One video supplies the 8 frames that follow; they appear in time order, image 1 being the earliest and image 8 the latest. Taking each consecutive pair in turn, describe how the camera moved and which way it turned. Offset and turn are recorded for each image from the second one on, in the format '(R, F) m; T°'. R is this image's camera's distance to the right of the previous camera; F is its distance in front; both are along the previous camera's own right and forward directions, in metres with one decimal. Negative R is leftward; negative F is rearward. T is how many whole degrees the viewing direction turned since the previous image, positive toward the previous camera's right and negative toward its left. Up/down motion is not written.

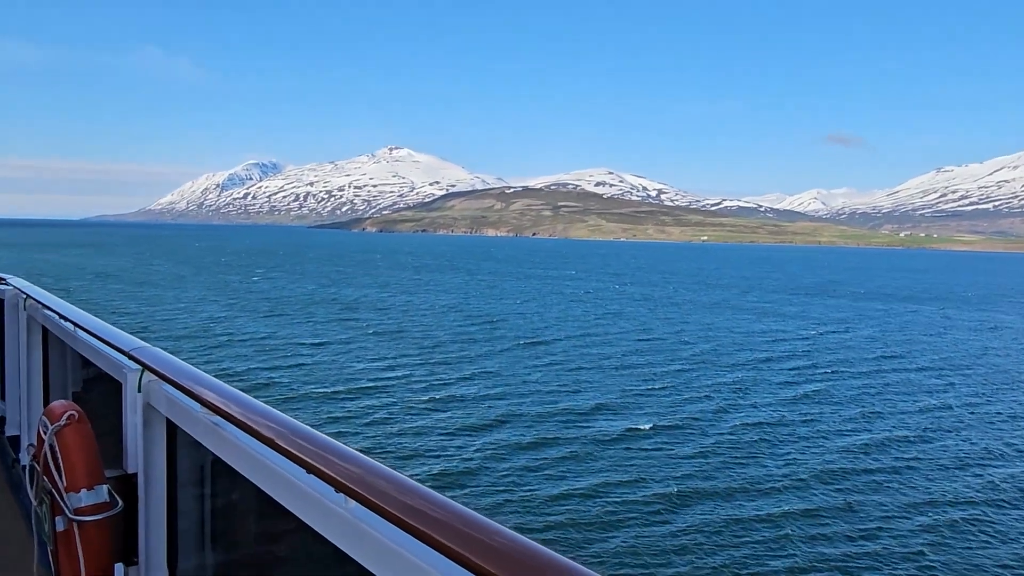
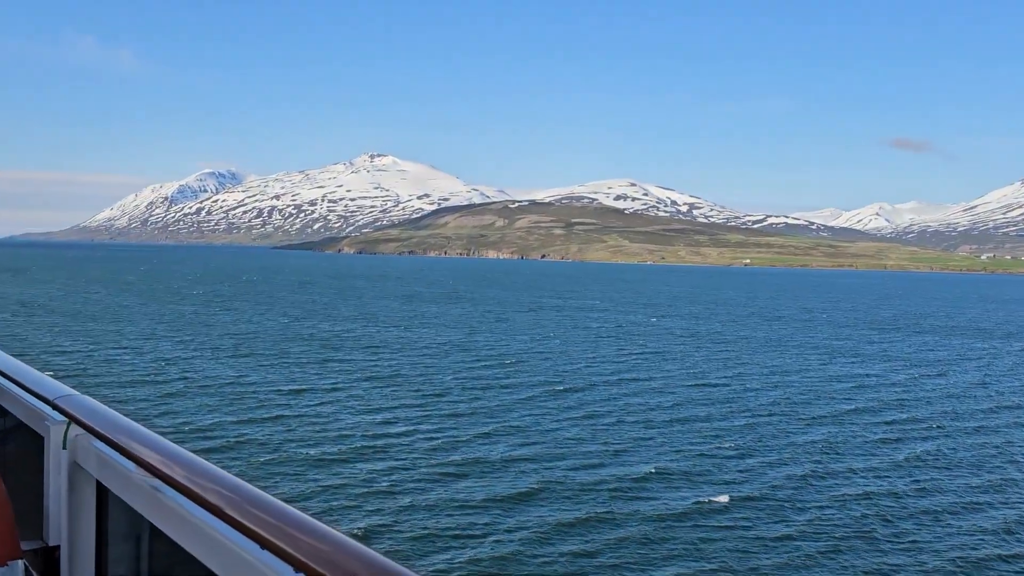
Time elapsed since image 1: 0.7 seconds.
(-2.6, +14.0) m; +2°
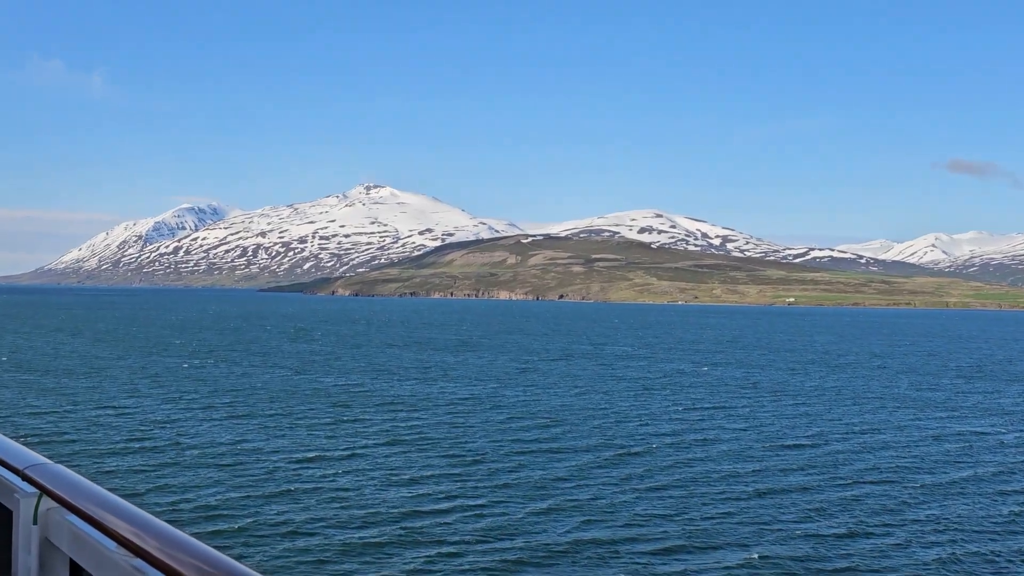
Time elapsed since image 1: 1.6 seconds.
(-3.2, +7.6) m; +2°
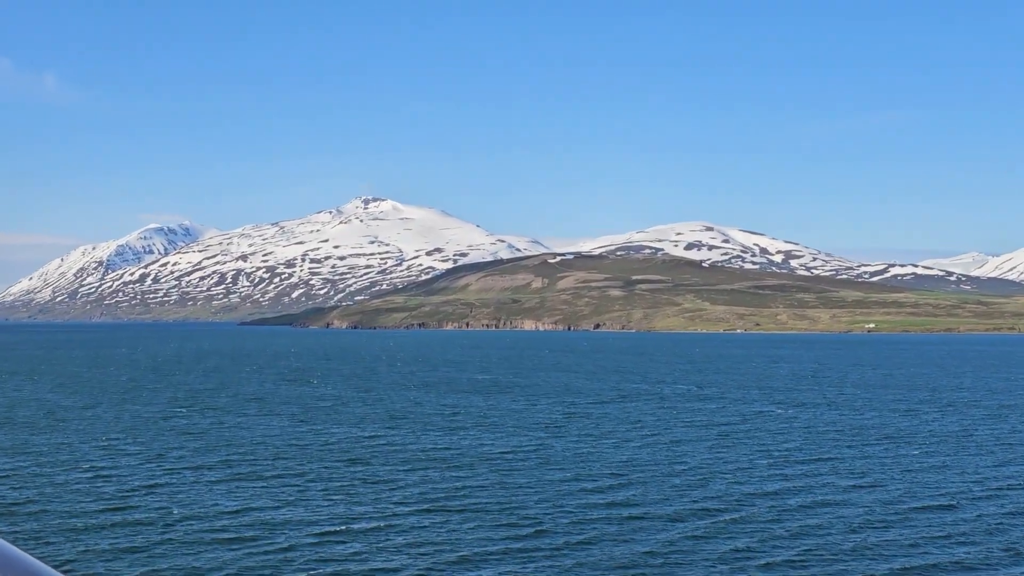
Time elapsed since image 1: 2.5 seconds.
(-2.9, +10.3) m; +2°
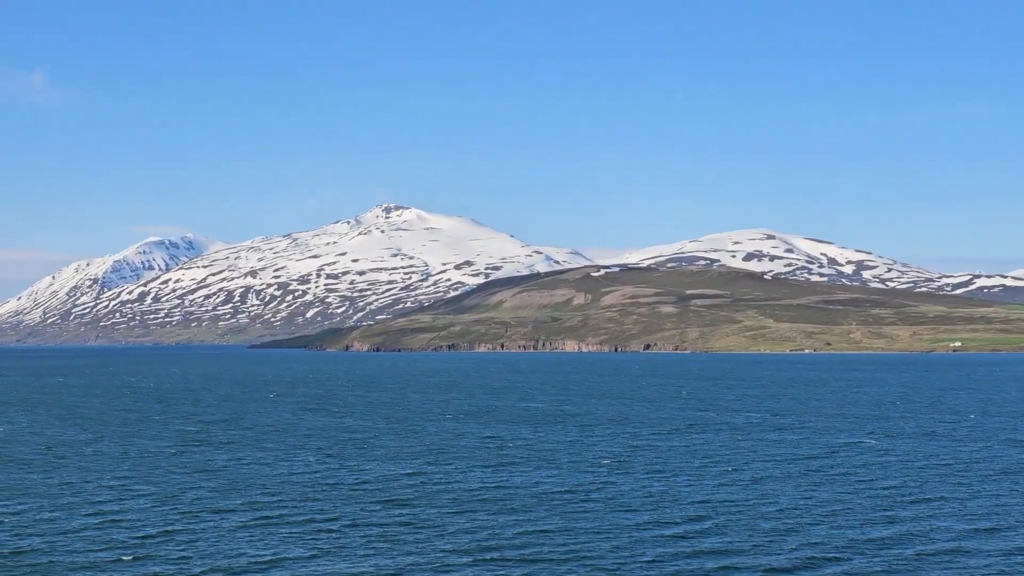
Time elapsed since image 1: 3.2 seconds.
(-1.9, +6.0) m; +1°
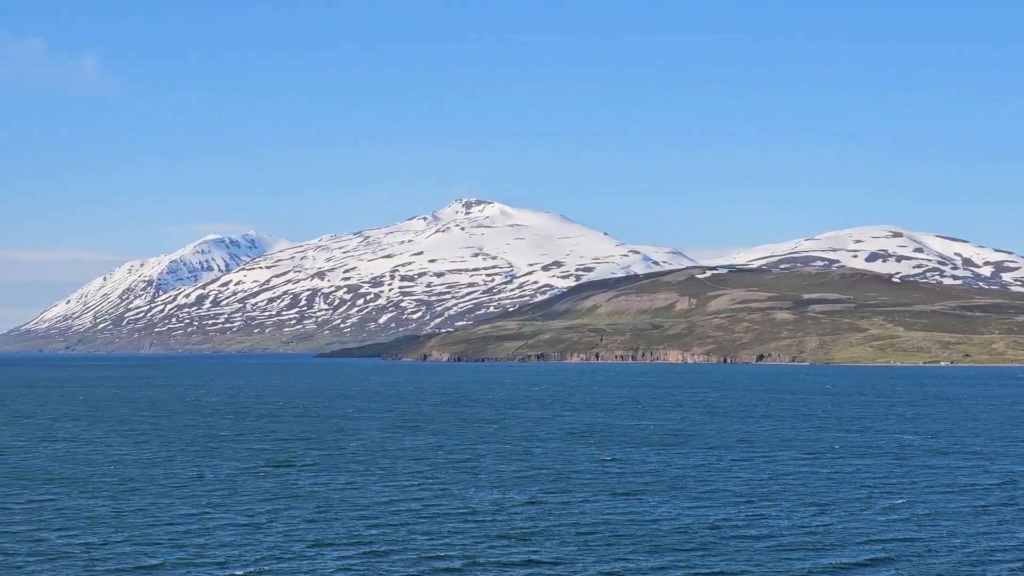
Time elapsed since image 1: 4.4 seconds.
(-2.8, +5.3) m; 0°
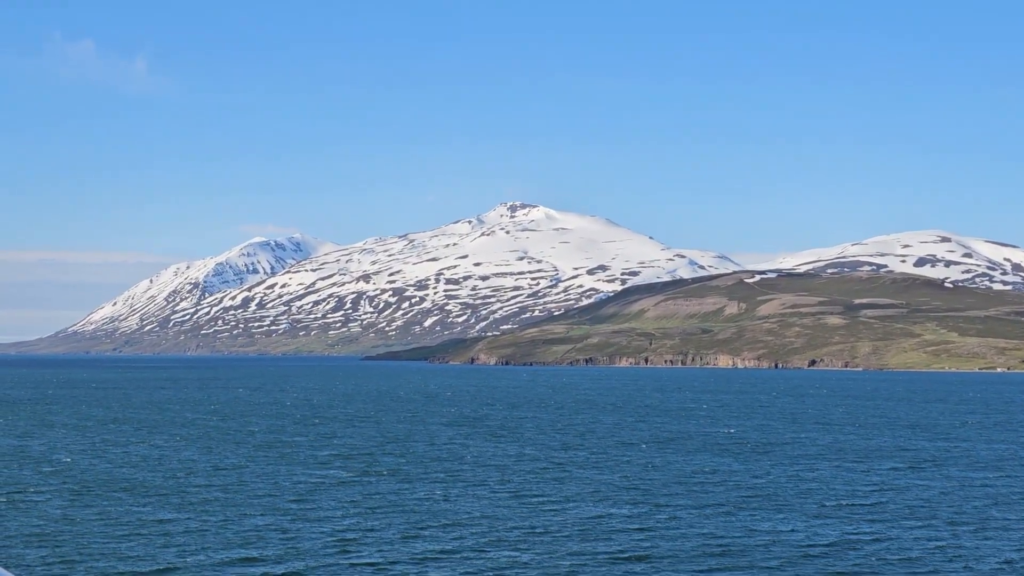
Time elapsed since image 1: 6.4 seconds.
(-3.4, +0.3) m; +2°
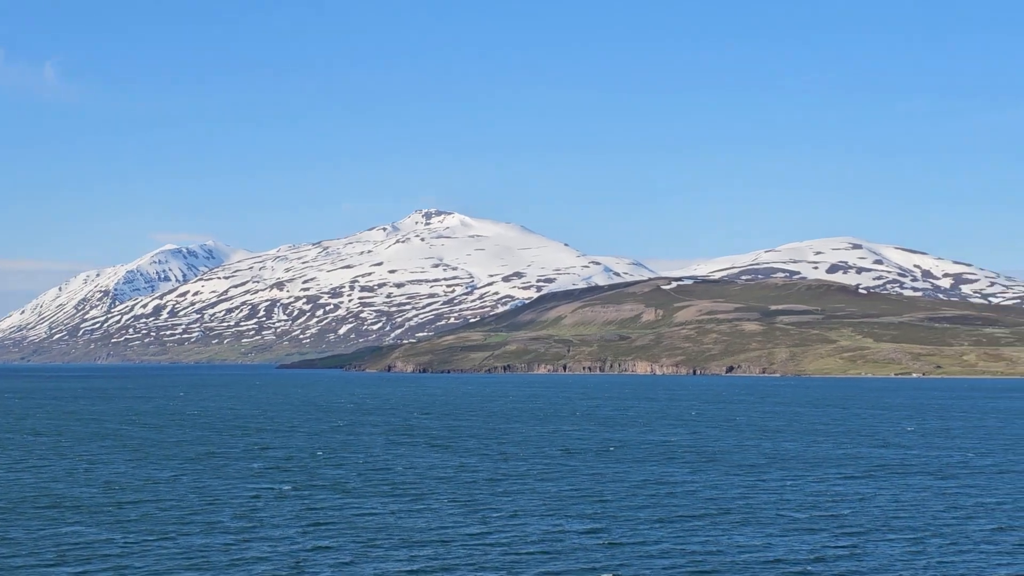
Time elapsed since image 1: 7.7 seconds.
(-0.3, +0.4) m; +3°
